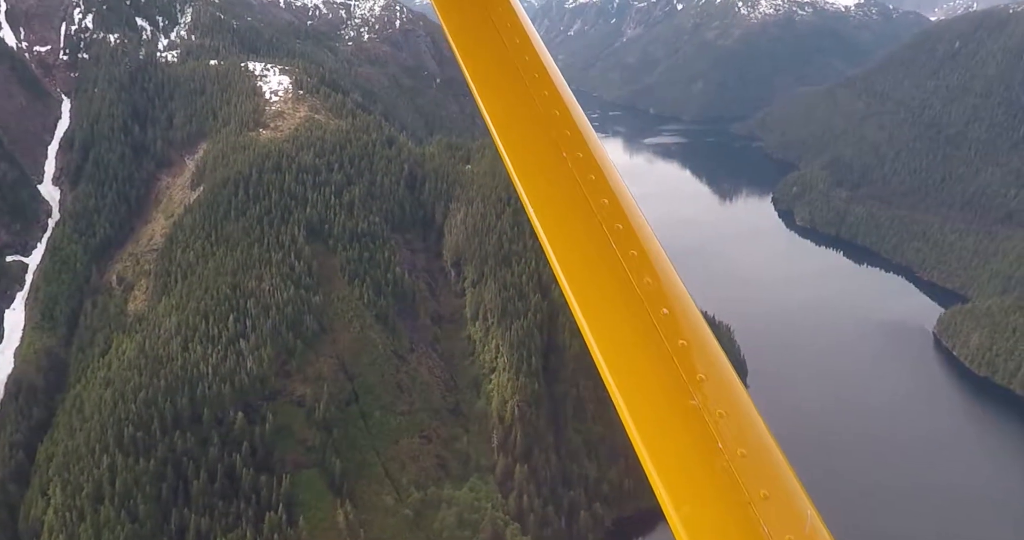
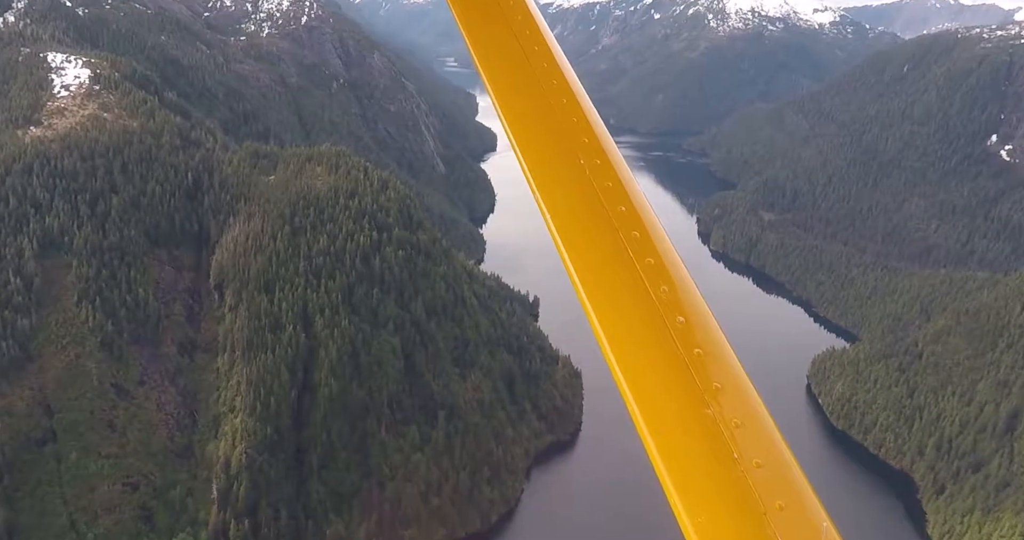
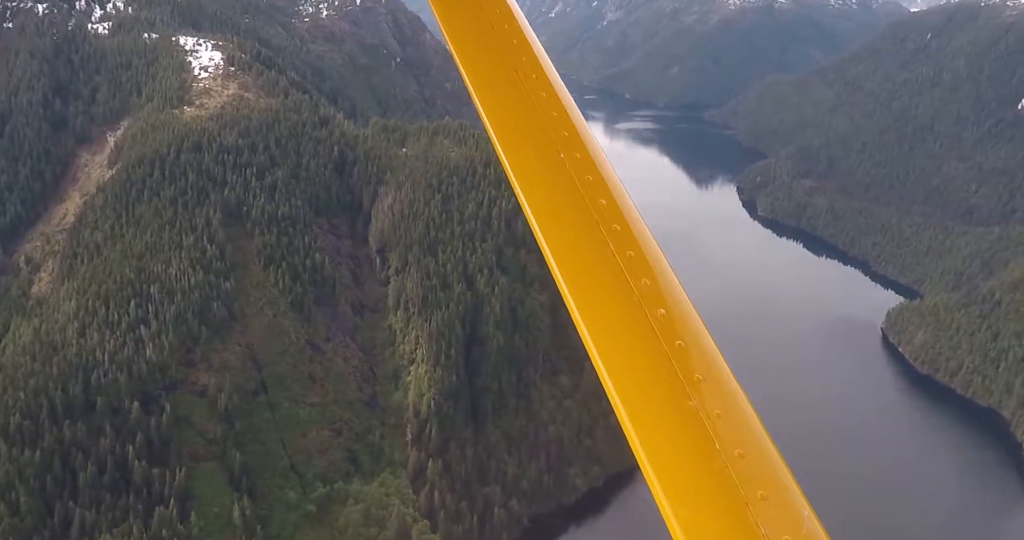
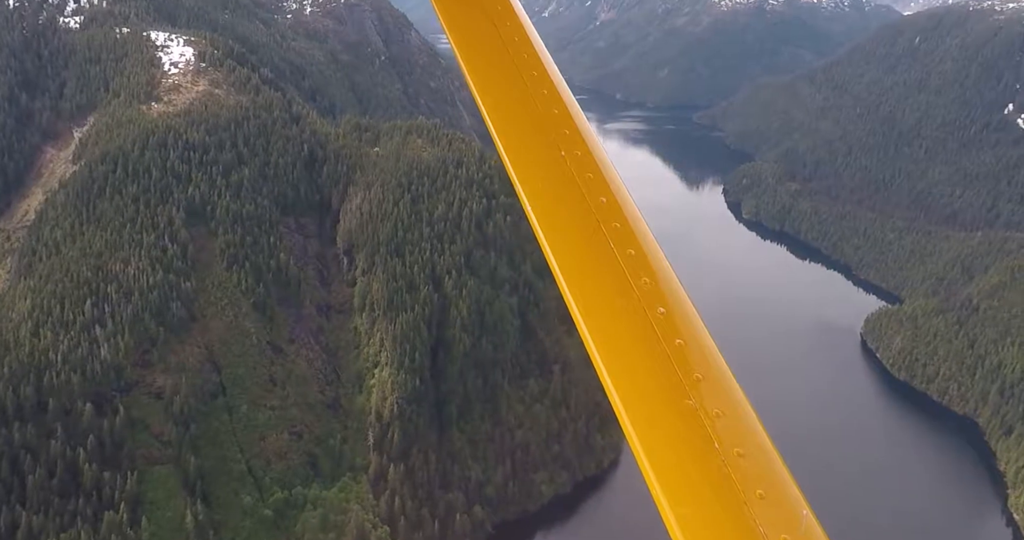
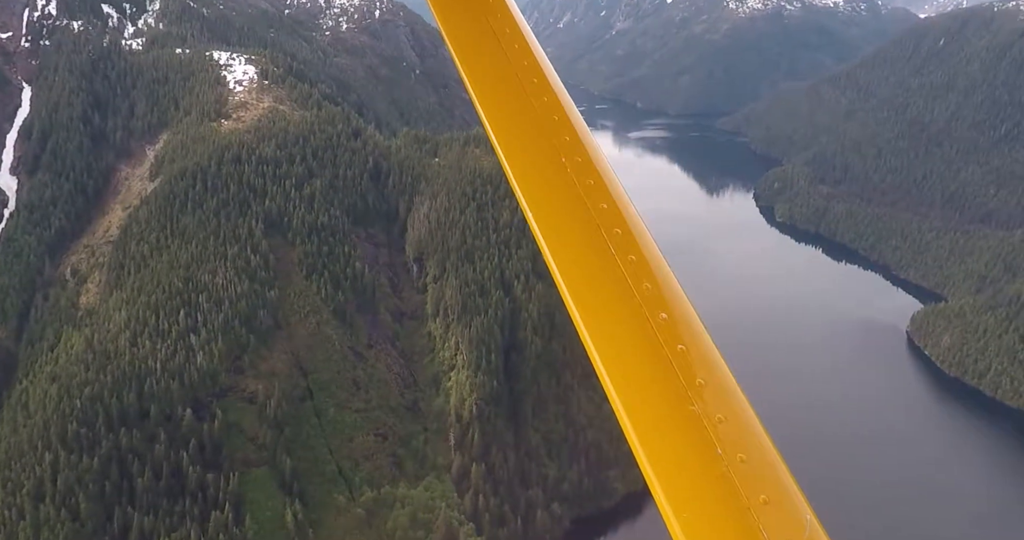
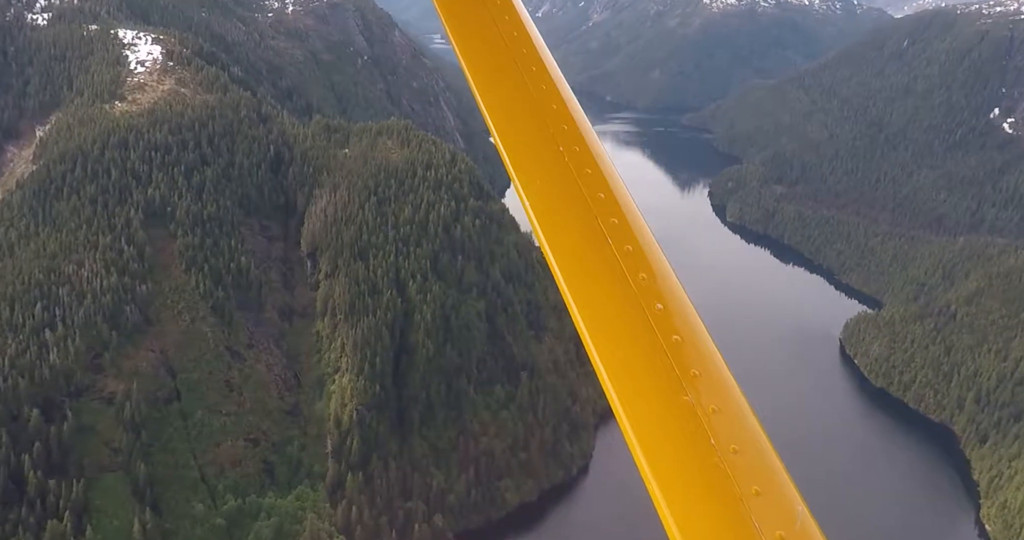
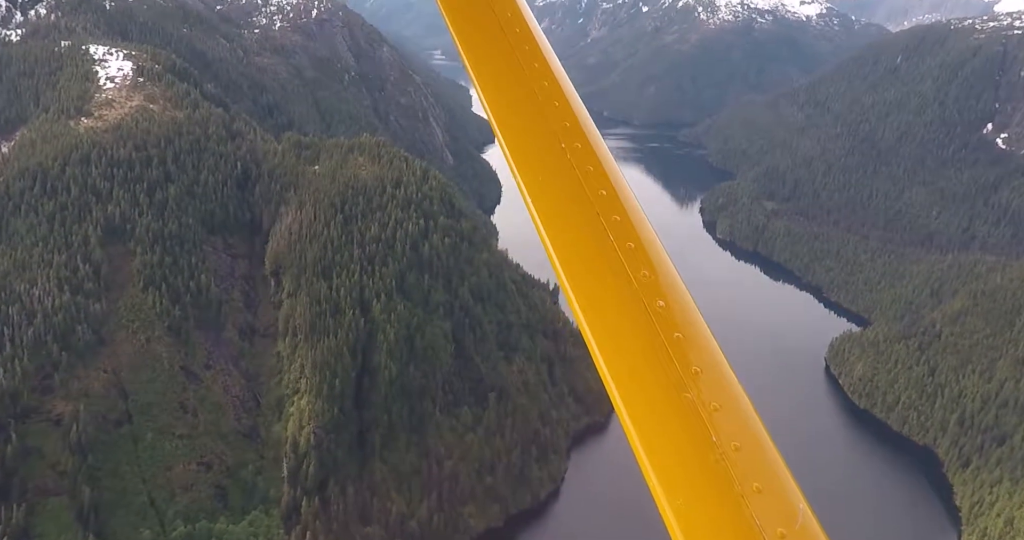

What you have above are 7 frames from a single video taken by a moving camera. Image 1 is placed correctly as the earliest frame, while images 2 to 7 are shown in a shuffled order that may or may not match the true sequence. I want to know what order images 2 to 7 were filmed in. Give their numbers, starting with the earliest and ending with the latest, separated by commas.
5, 3, 4, 6, 7, 2
